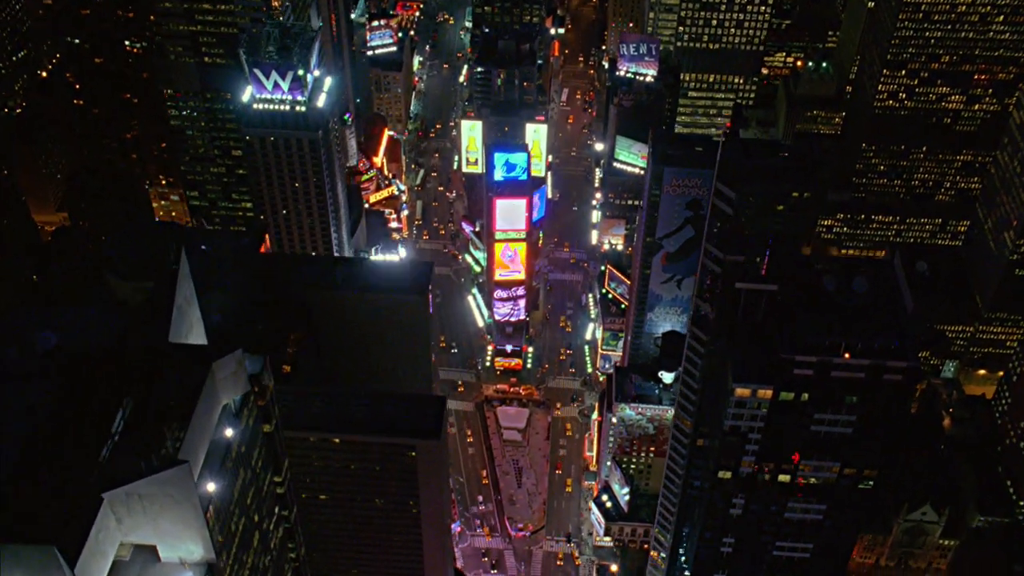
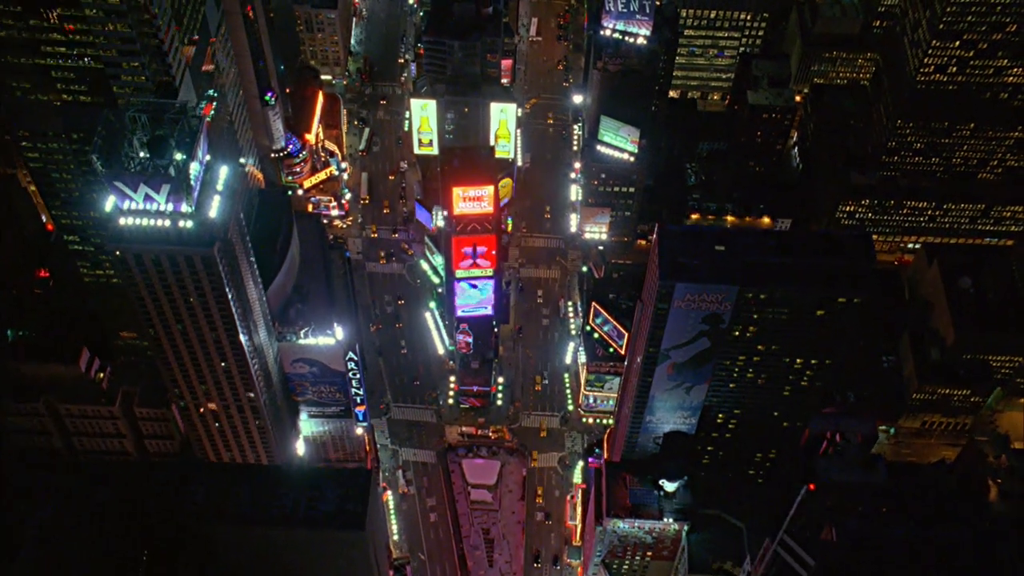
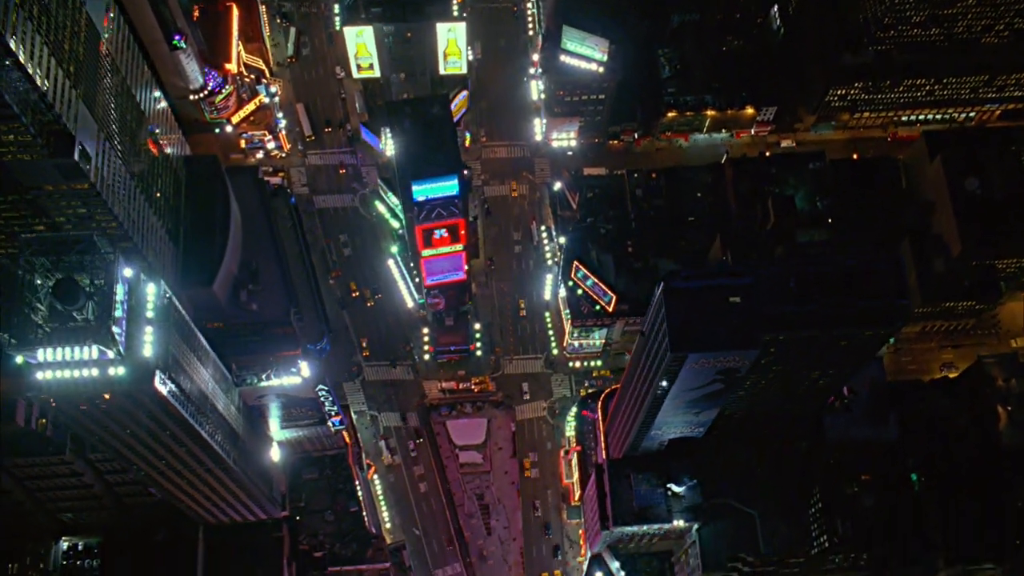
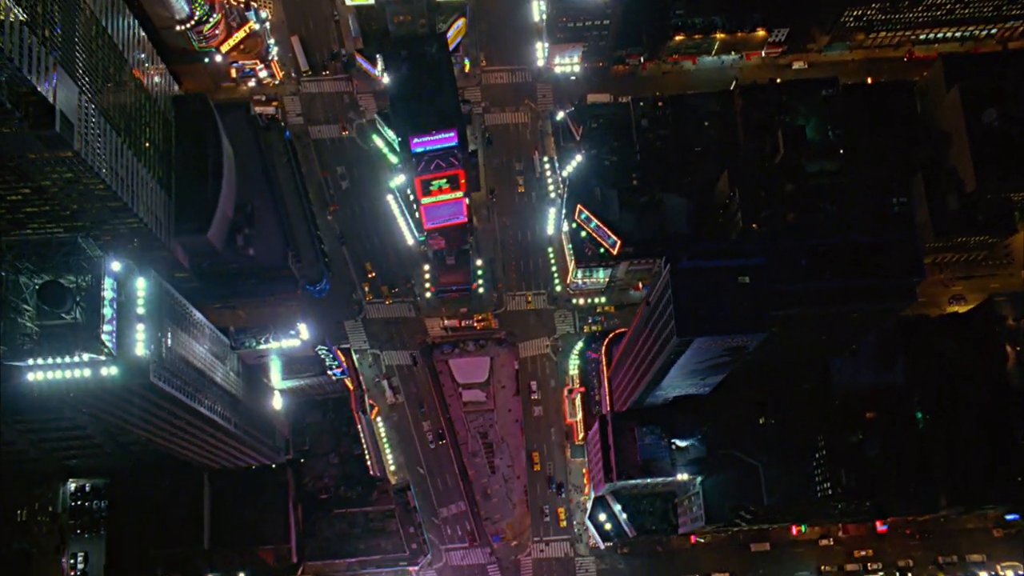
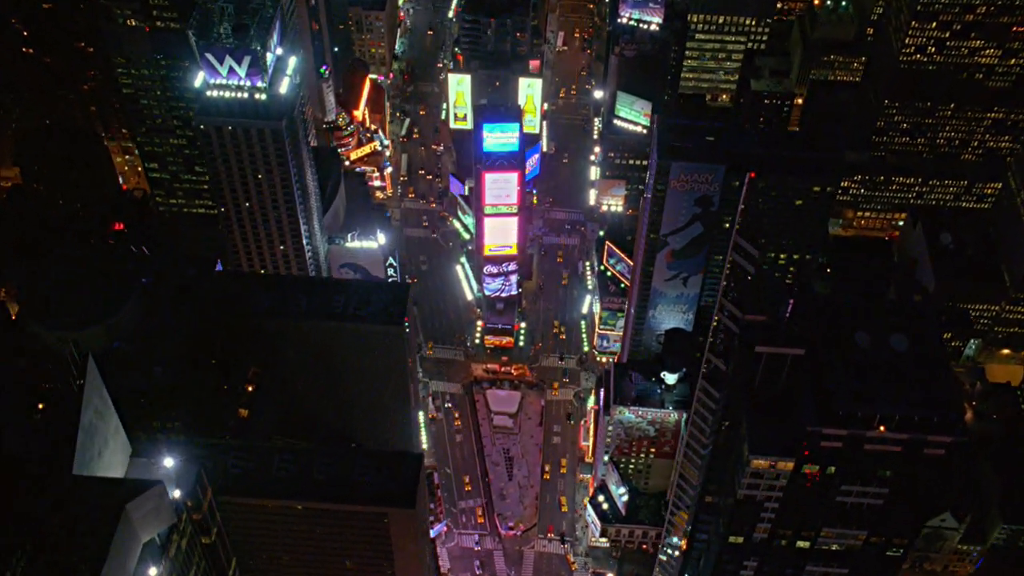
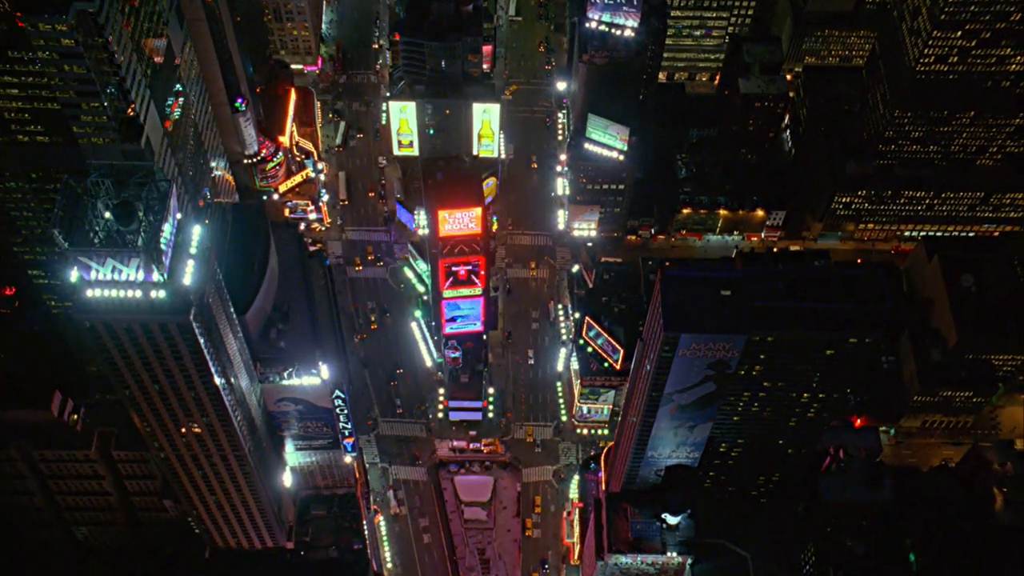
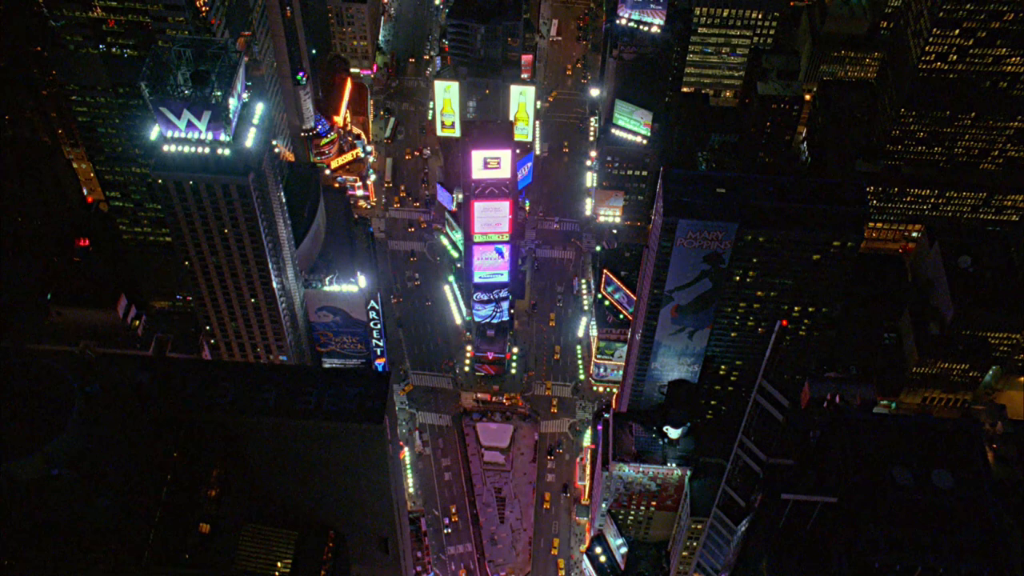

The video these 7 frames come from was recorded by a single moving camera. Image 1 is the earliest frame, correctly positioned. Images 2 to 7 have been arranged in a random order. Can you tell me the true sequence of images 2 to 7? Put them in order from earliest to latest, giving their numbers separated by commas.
5, 7, 2, 6, 3, 4
